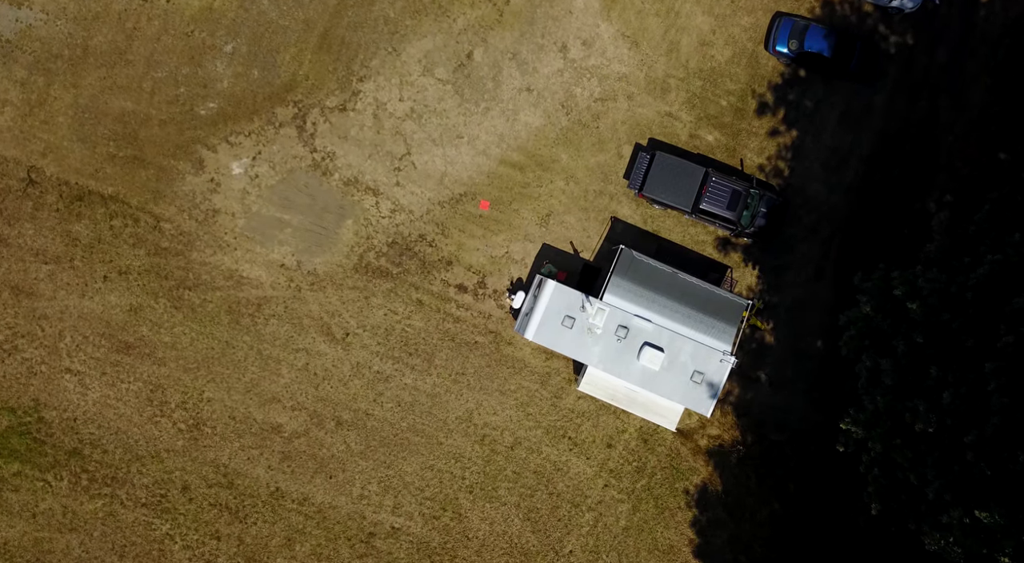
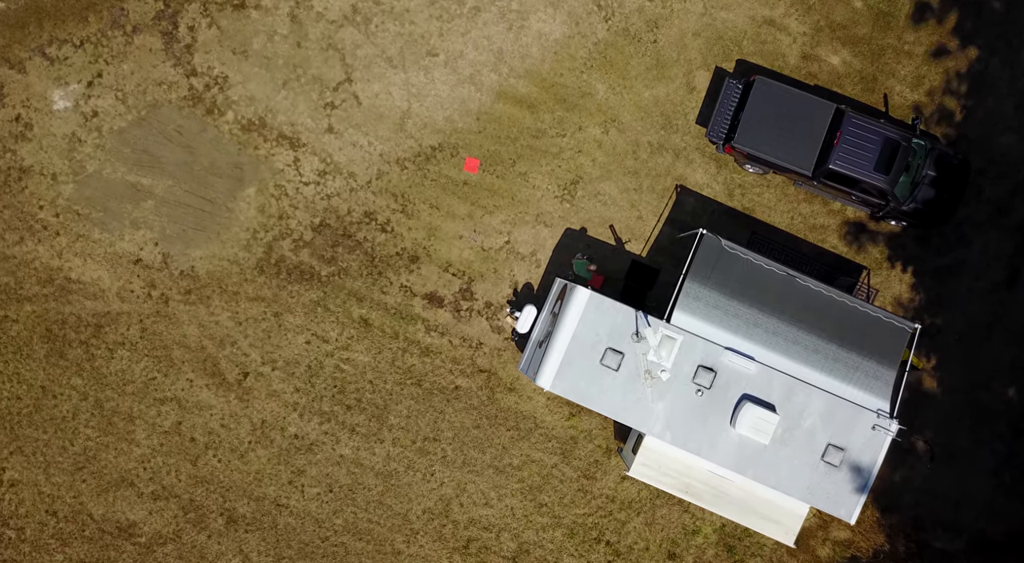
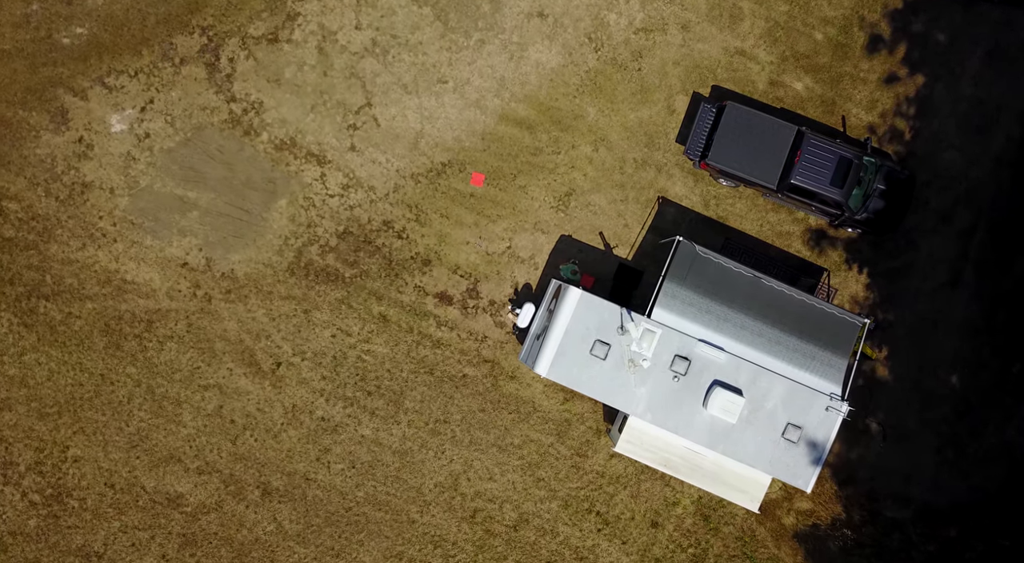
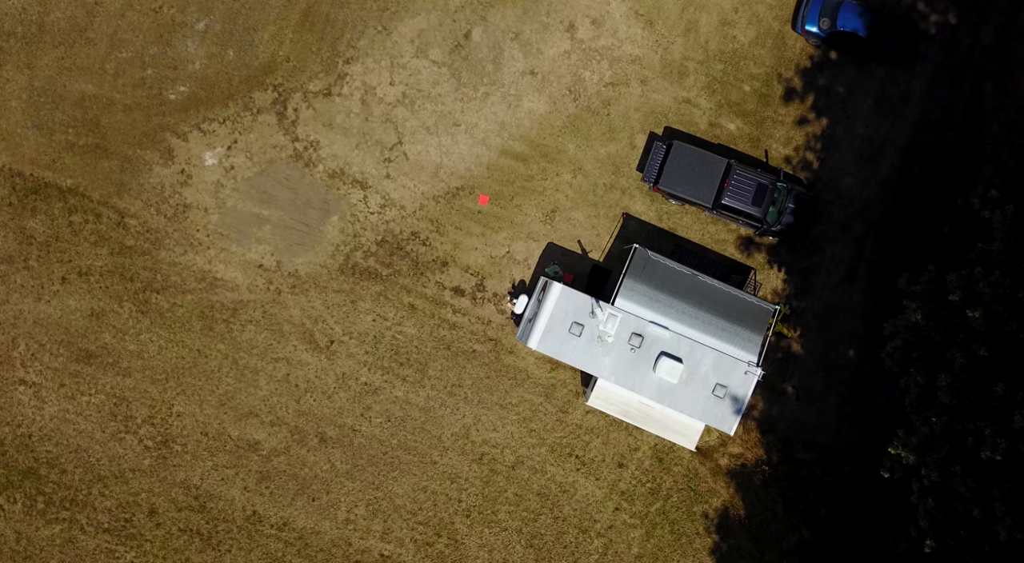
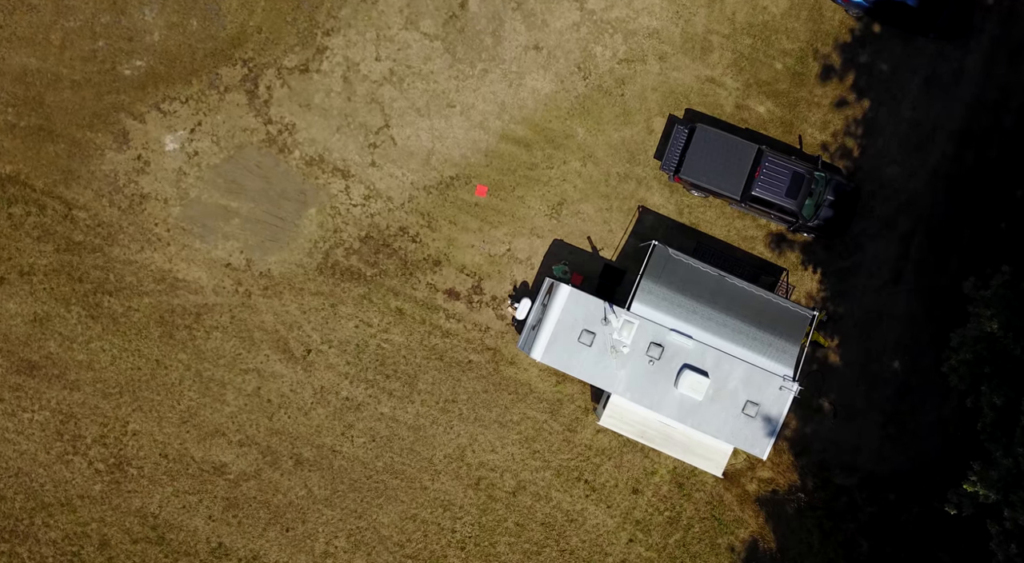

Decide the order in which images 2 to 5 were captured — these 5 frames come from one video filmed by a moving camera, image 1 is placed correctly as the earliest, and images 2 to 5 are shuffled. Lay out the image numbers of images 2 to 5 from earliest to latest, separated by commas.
4, 5, 3, 2
